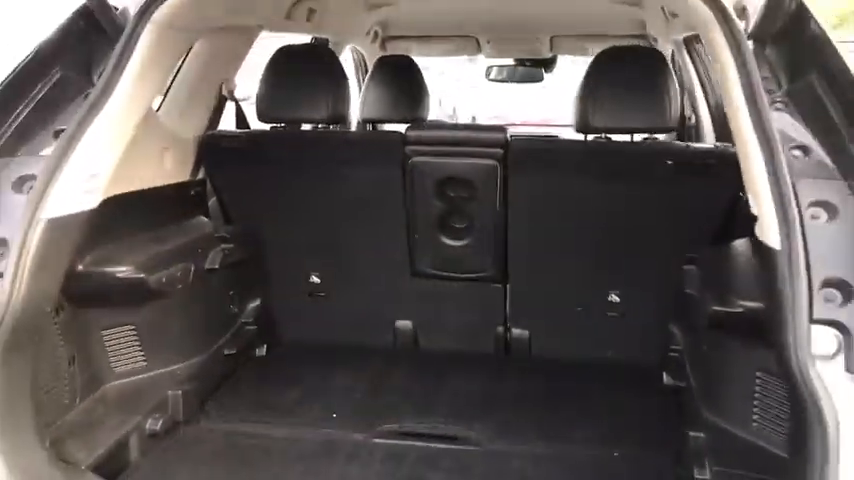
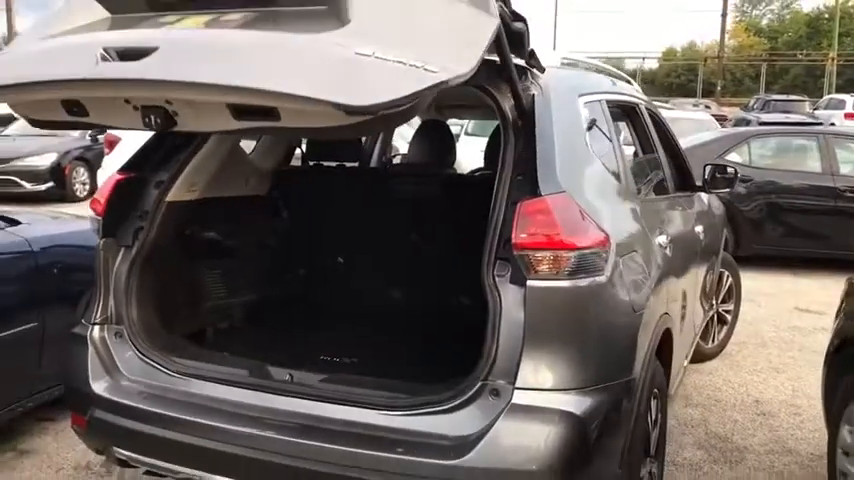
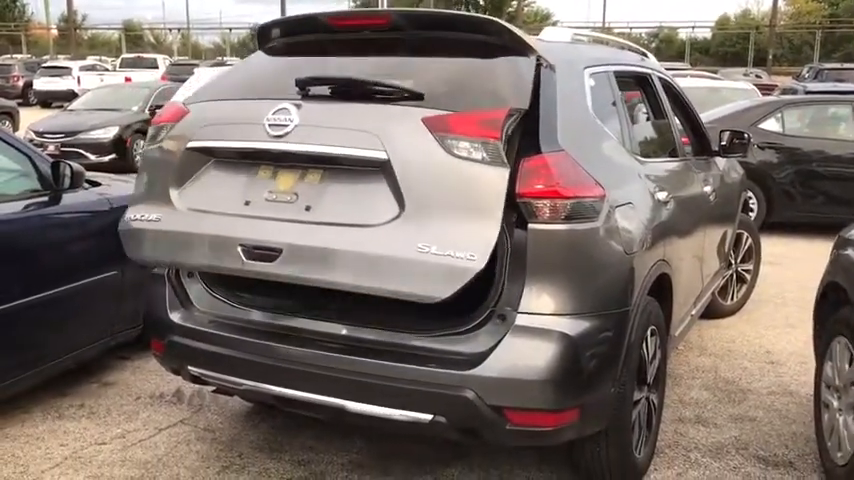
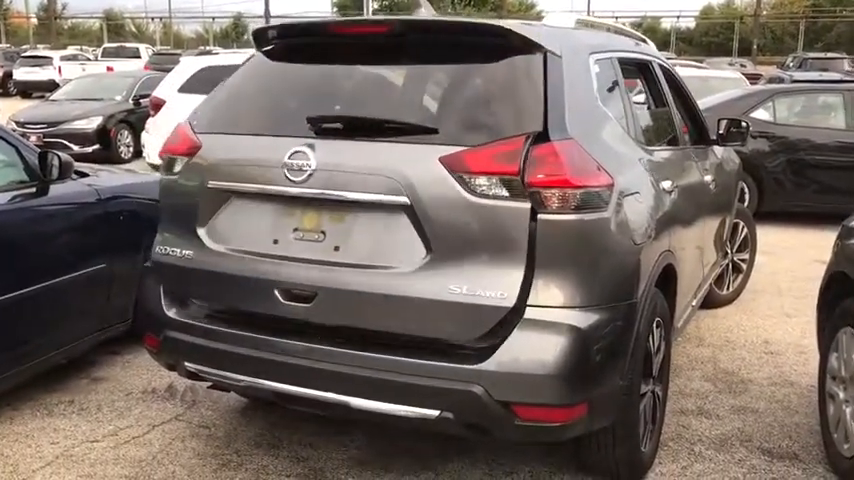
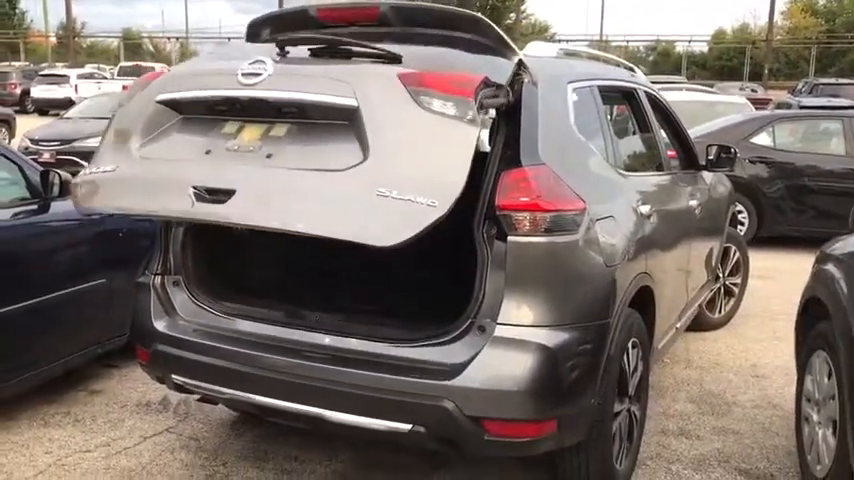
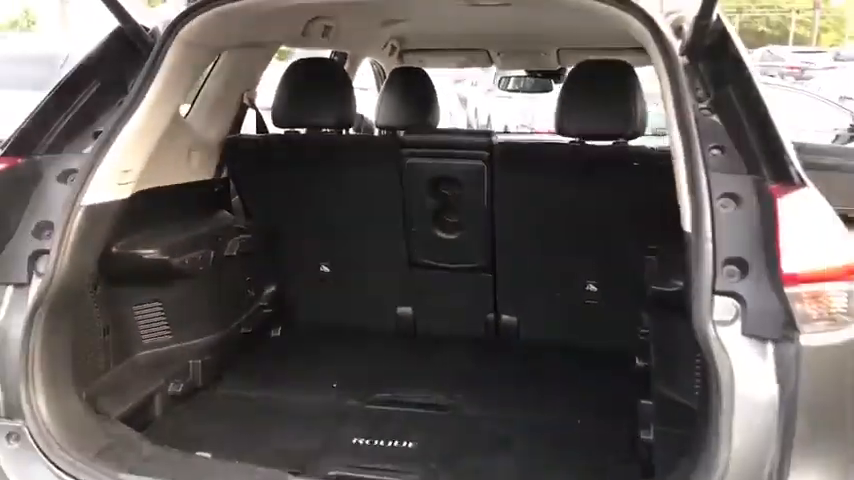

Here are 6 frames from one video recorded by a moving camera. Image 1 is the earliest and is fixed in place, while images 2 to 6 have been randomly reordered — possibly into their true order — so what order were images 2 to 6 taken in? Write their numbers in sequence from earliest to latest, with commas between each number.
6, 2, 5, 3, 4
